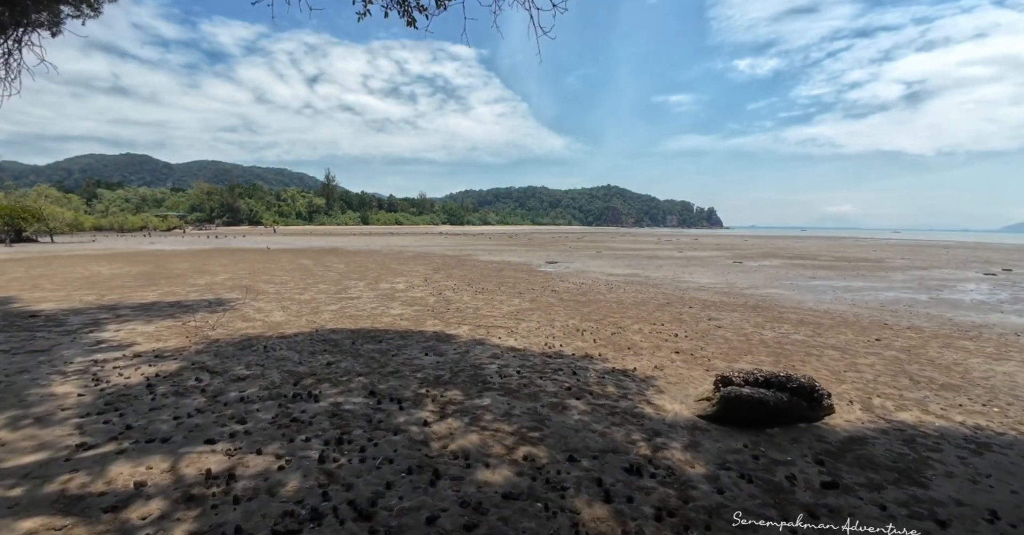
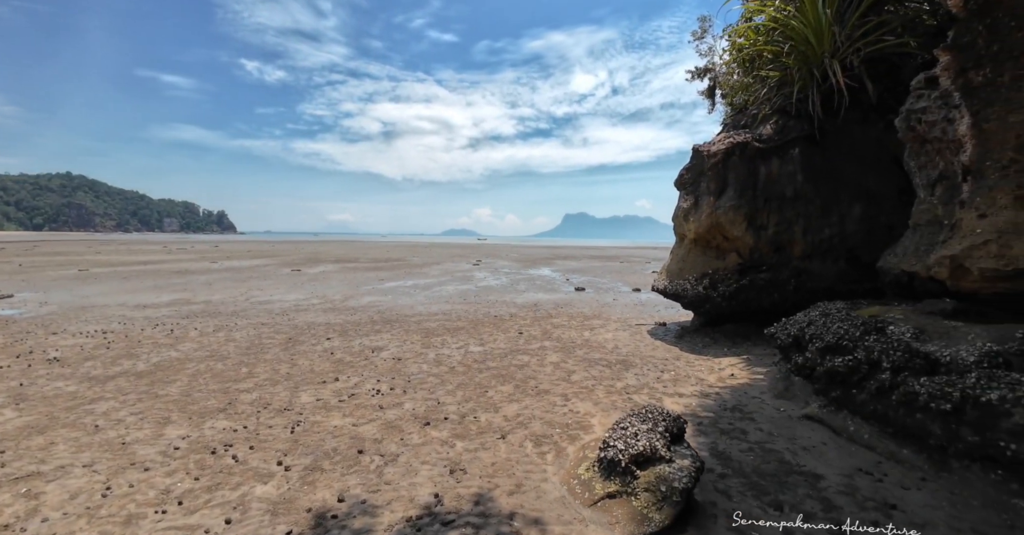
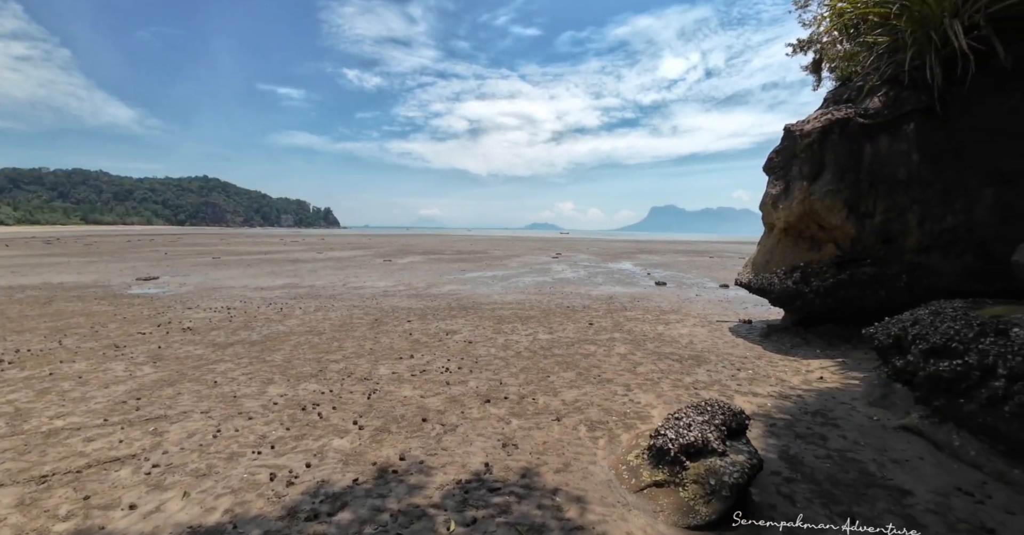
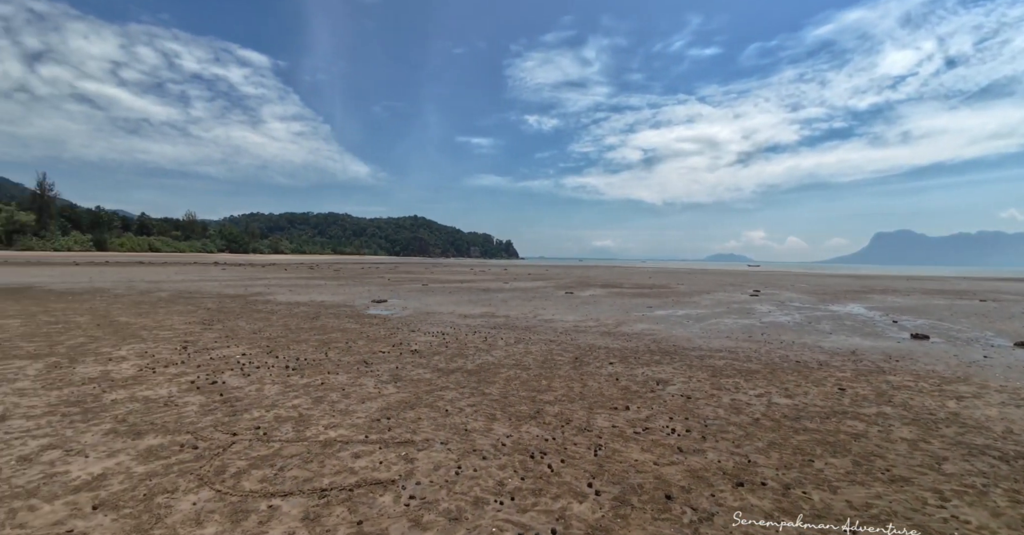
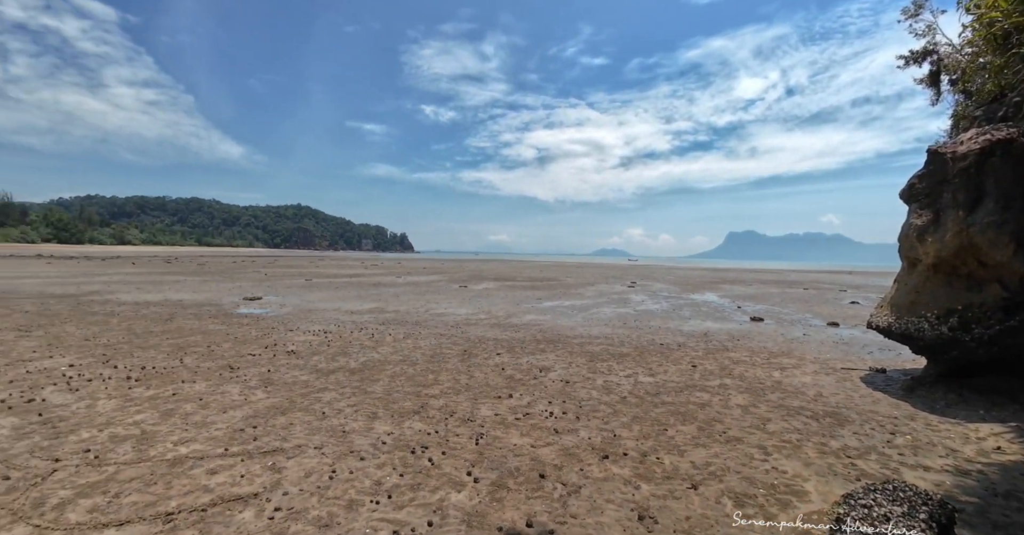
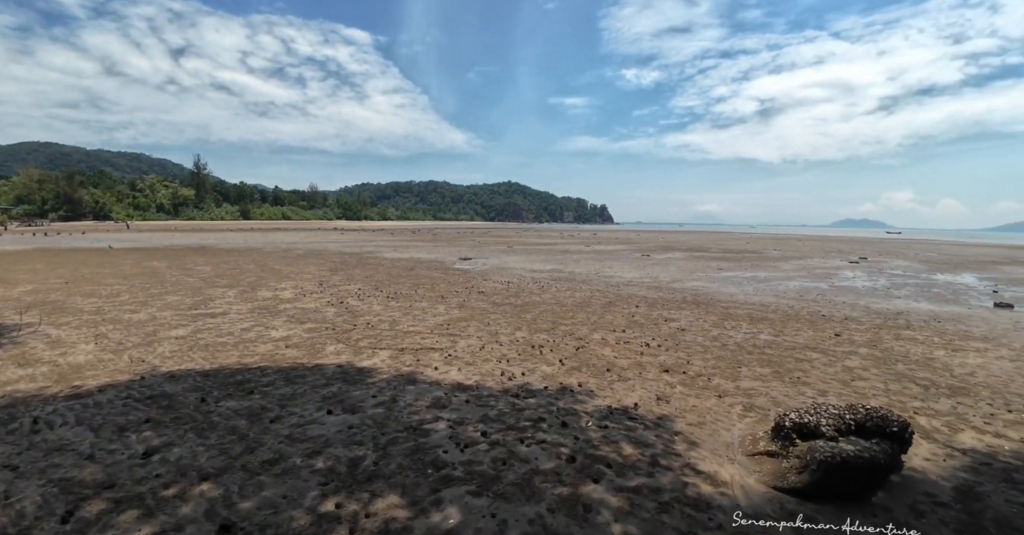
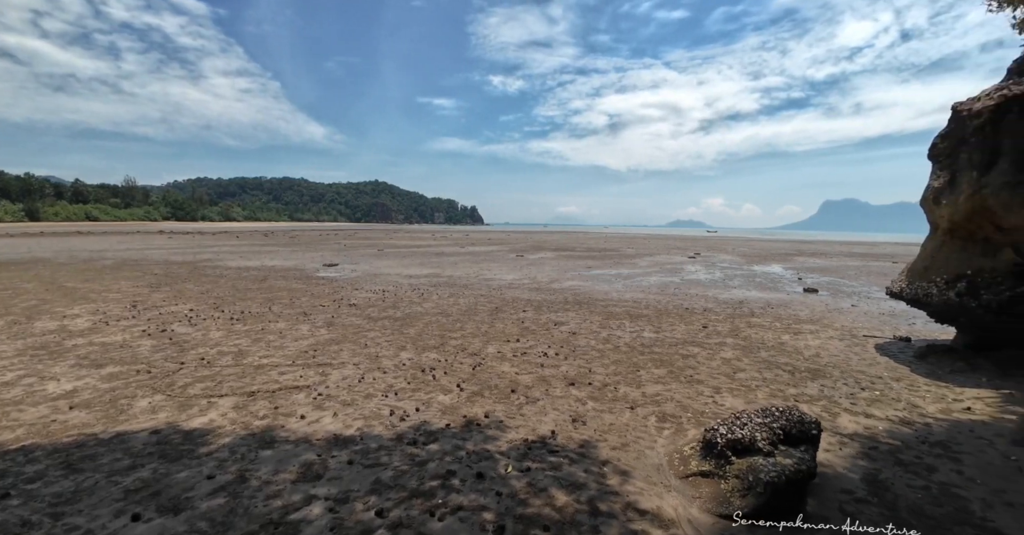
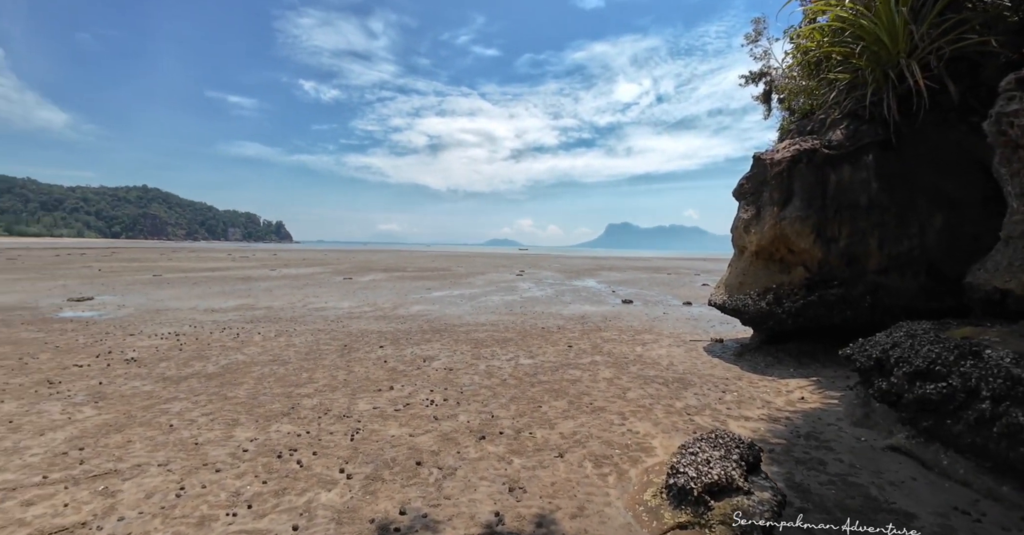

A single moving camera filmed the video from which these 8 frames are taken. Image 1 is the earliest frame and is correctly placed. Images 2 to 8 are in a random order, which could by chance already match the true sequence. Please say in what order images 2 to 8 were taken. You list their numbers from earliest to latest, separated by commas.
6, 7, 3, 2, 8, 5, 4
